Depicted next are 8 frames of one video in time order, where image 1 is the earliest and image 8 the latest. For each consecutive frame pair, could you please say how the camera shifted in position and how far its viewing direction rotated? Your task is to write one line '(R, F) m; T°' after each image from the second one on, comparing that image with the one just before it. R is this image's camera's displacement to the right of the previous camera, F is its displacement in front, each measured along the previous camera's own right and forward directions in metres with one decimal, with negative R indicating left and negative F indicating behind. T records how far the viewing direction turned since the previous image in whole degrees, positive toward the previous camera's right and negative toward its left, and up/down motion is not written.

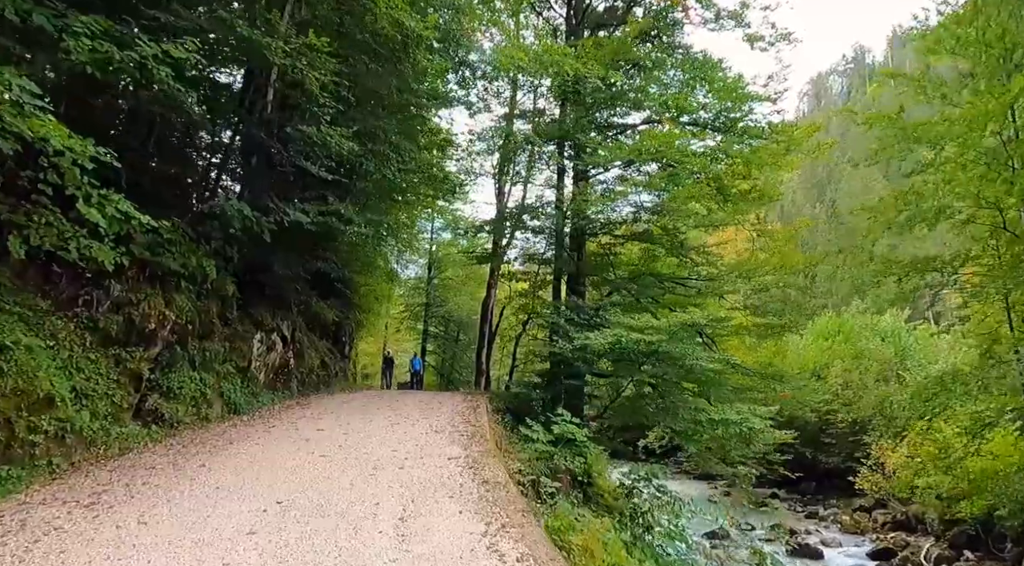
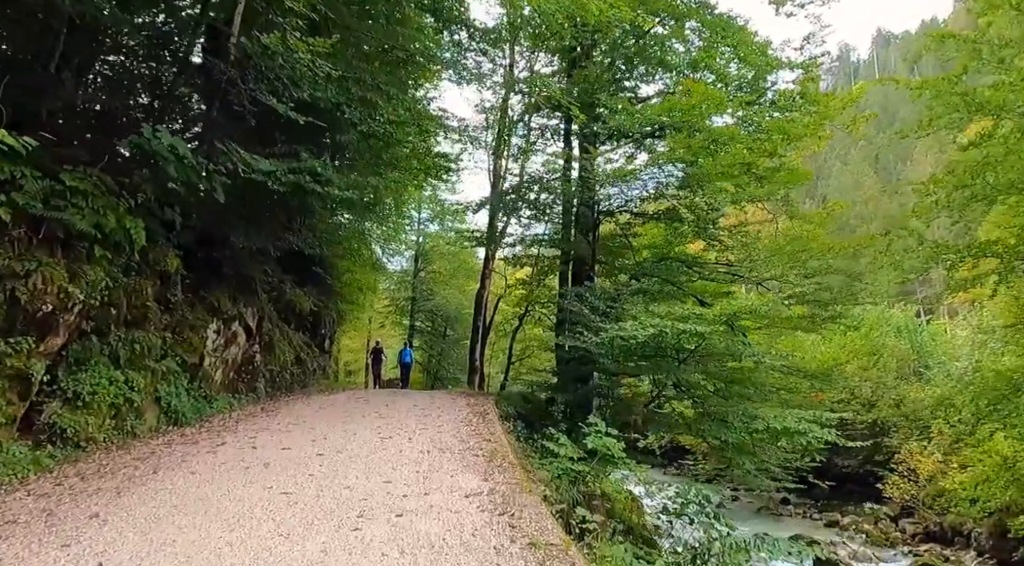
(-0.4, +2.1) m; +1°
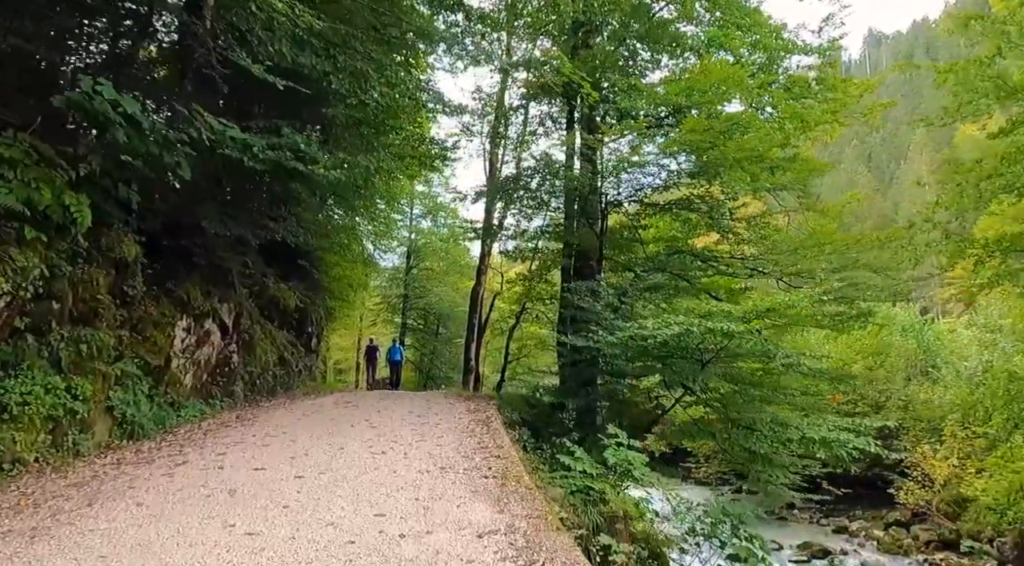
(-0.2, +1.0) m; +1°
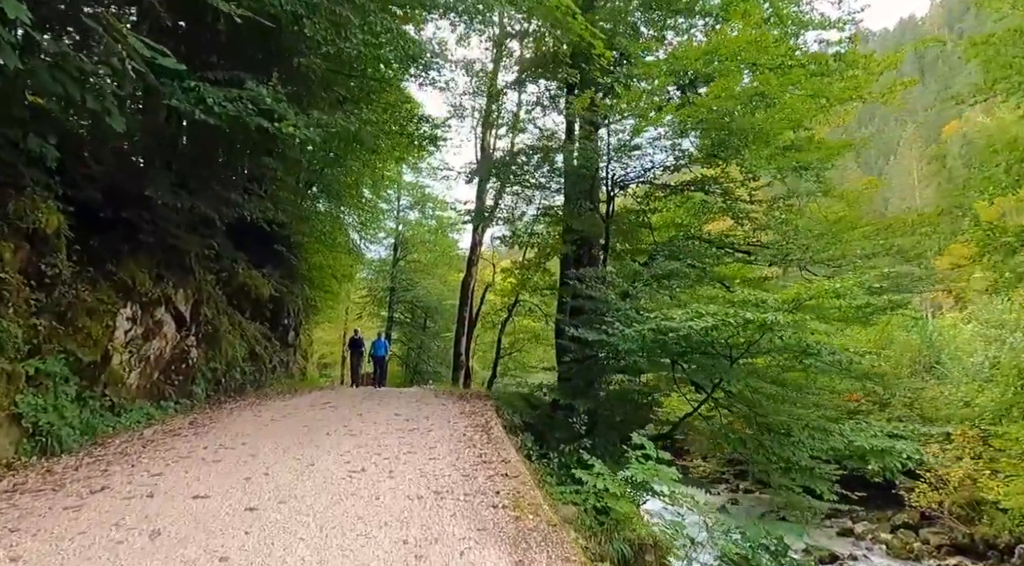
(-0.2, +1.2) m; +1°
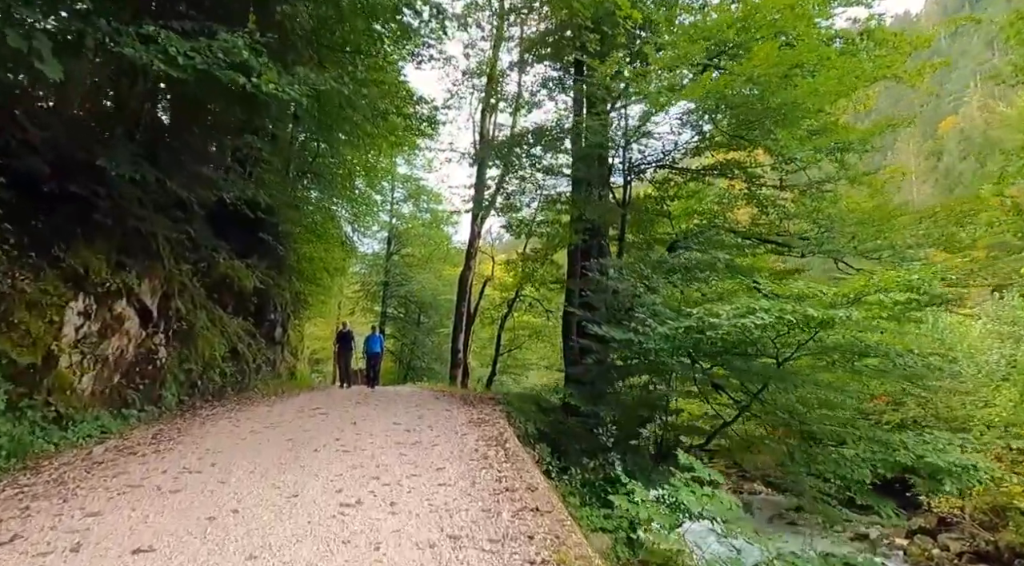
(-0.2, +1.0) m; +1°
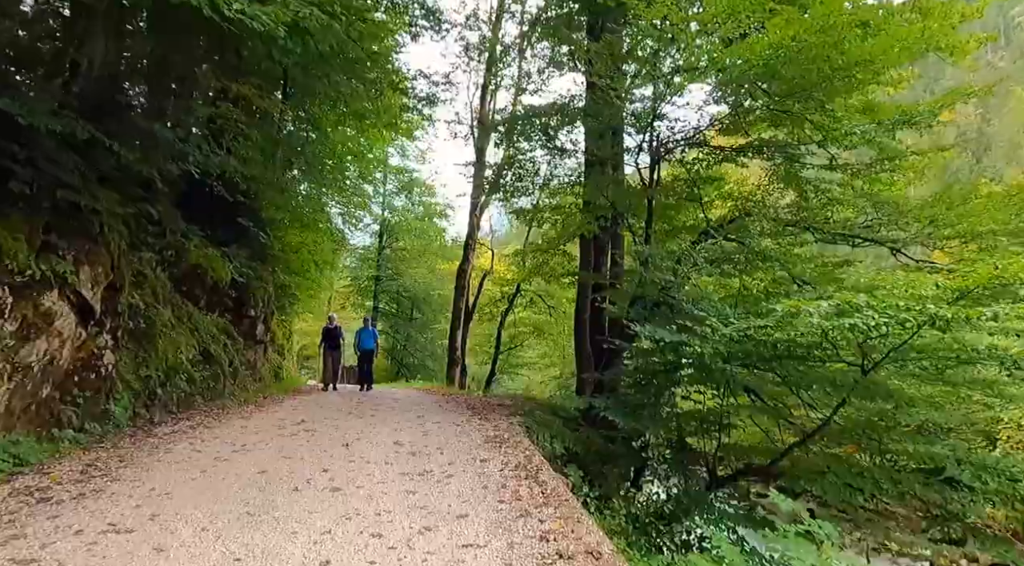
(-0.3, +1.3) m; +1°
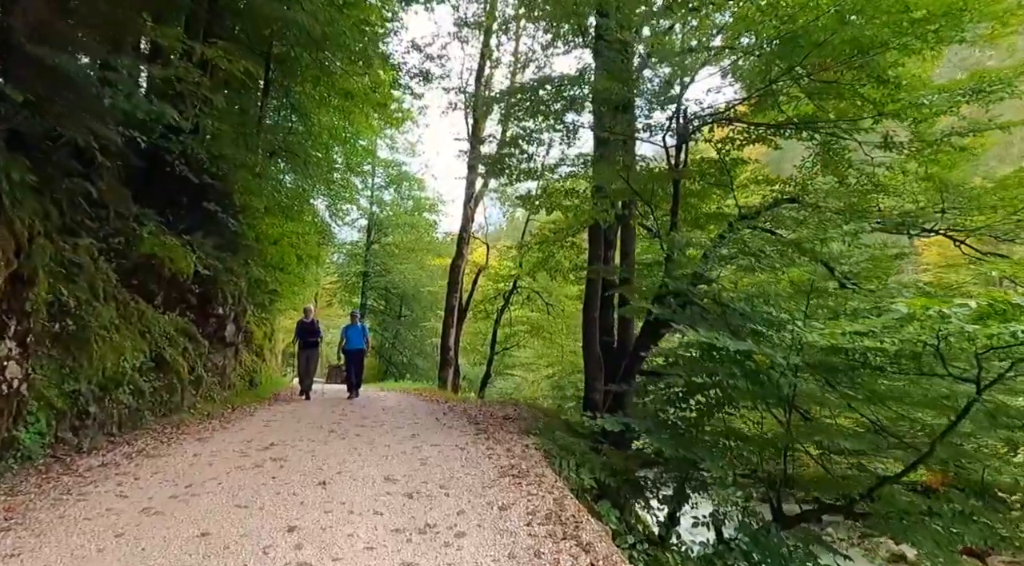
(-0.2, +1.2) m; +1°
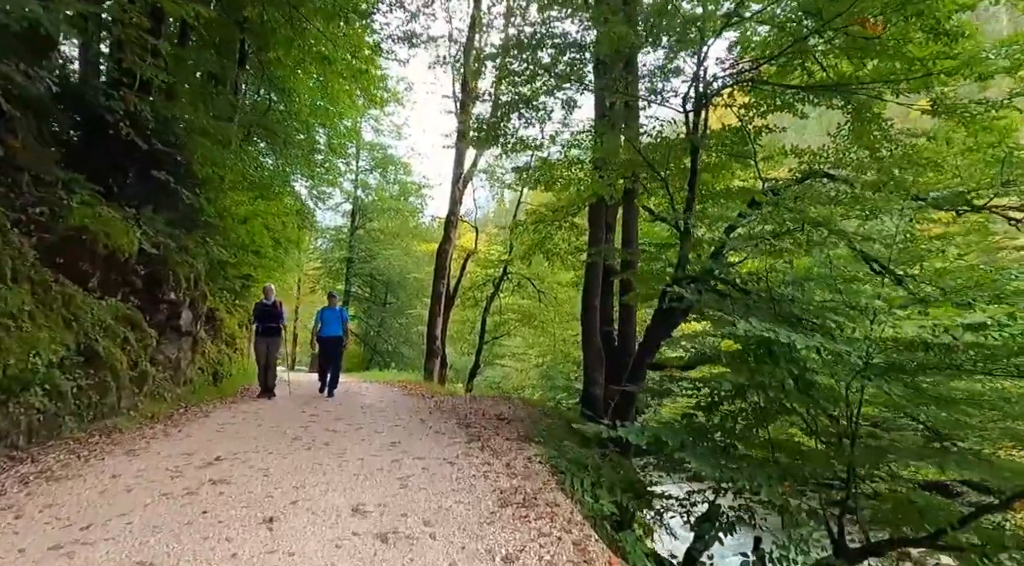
(-0.1, +1.0) m; +1°
